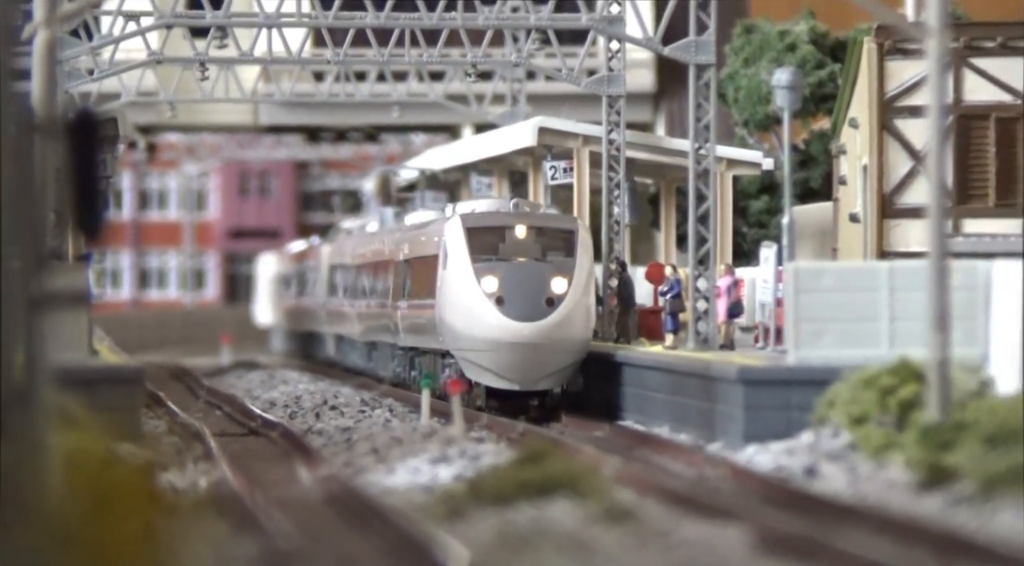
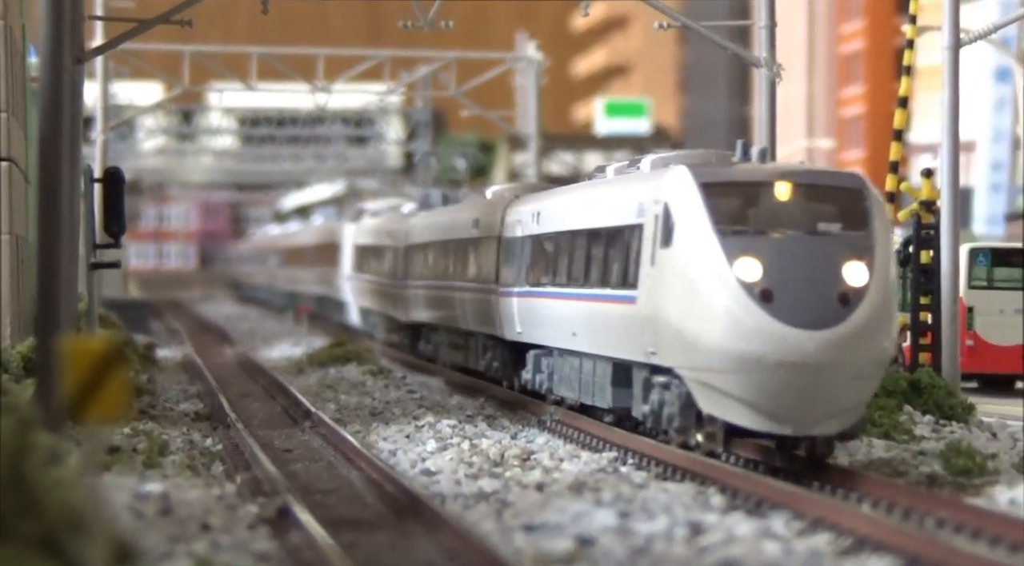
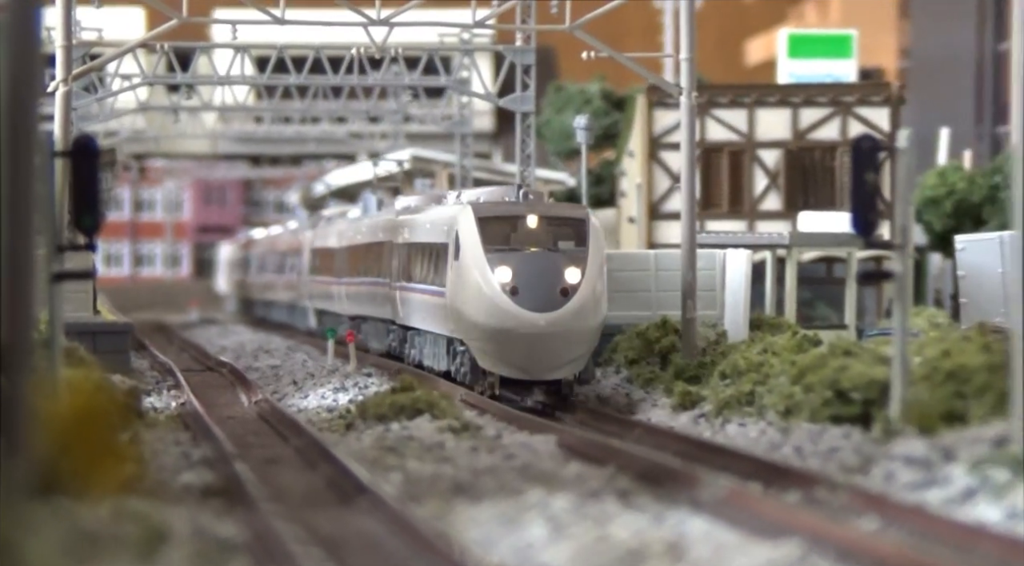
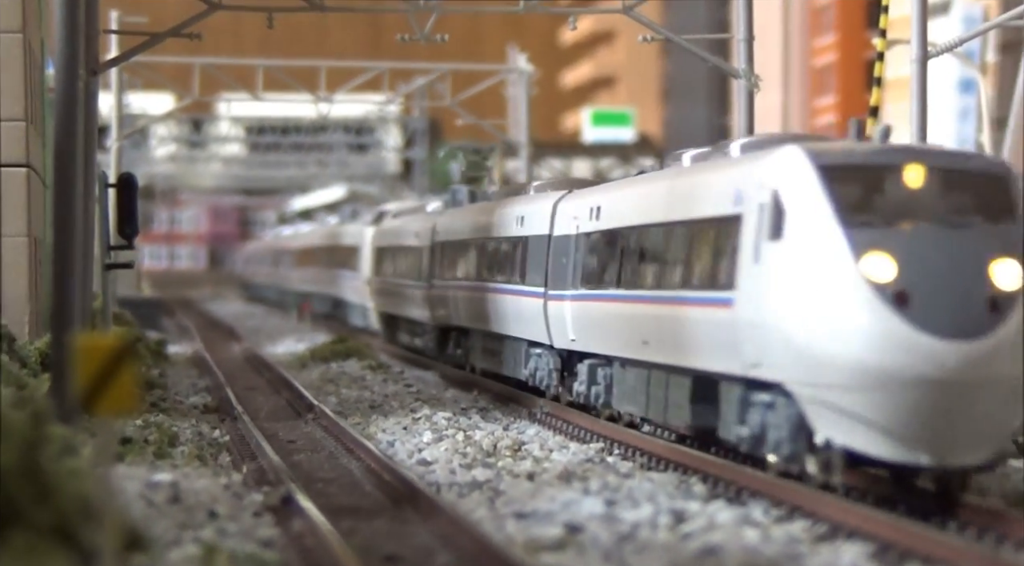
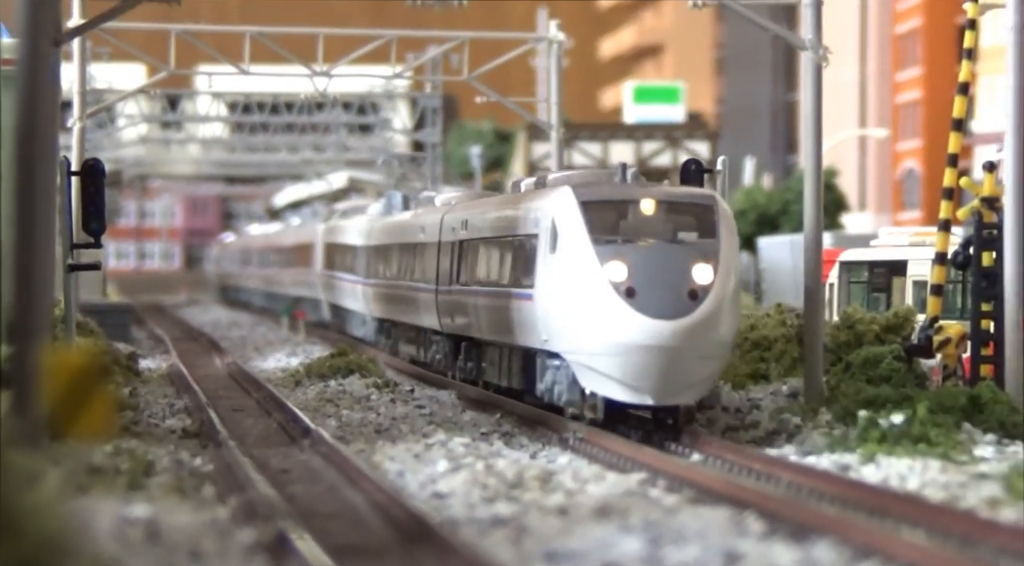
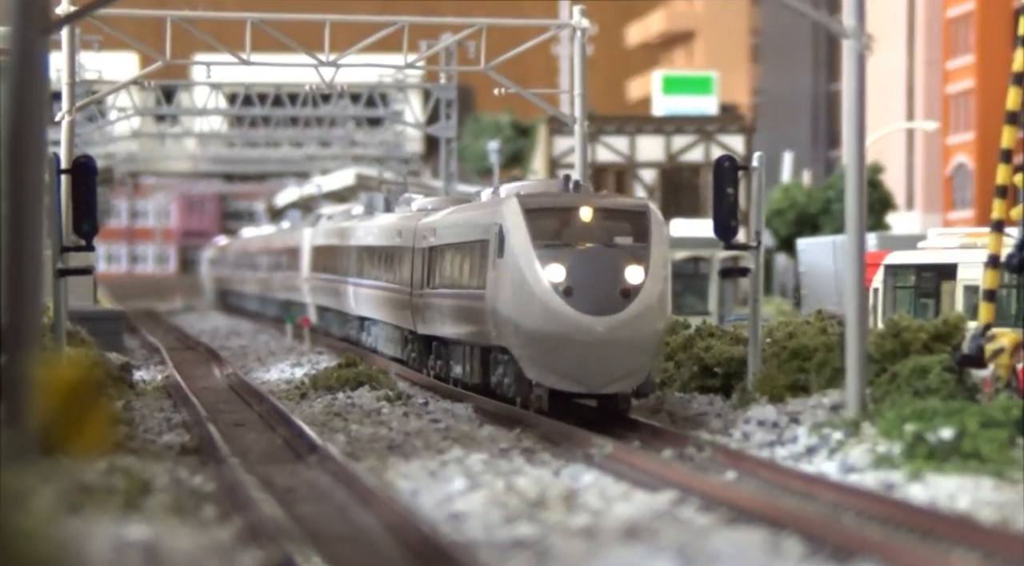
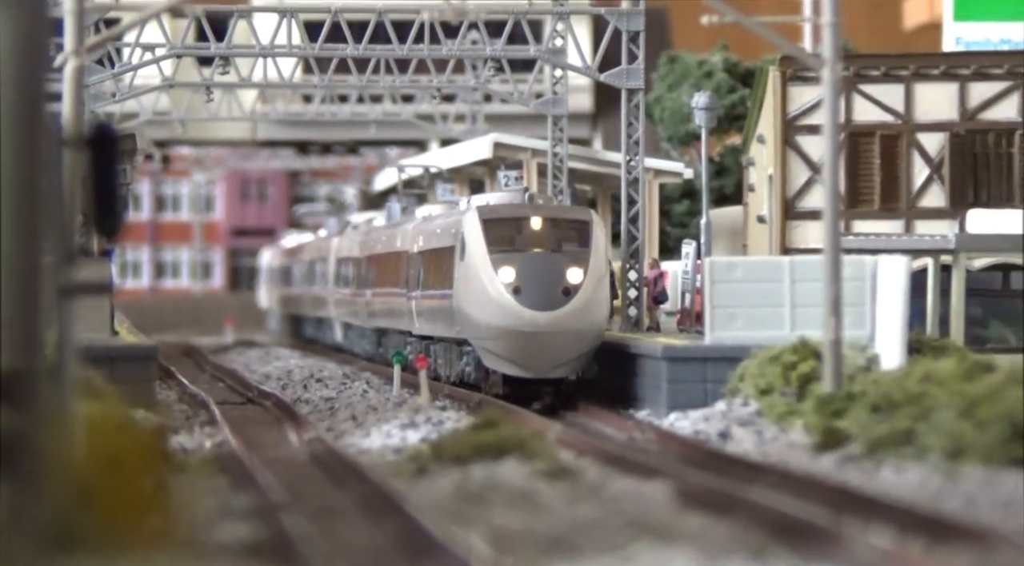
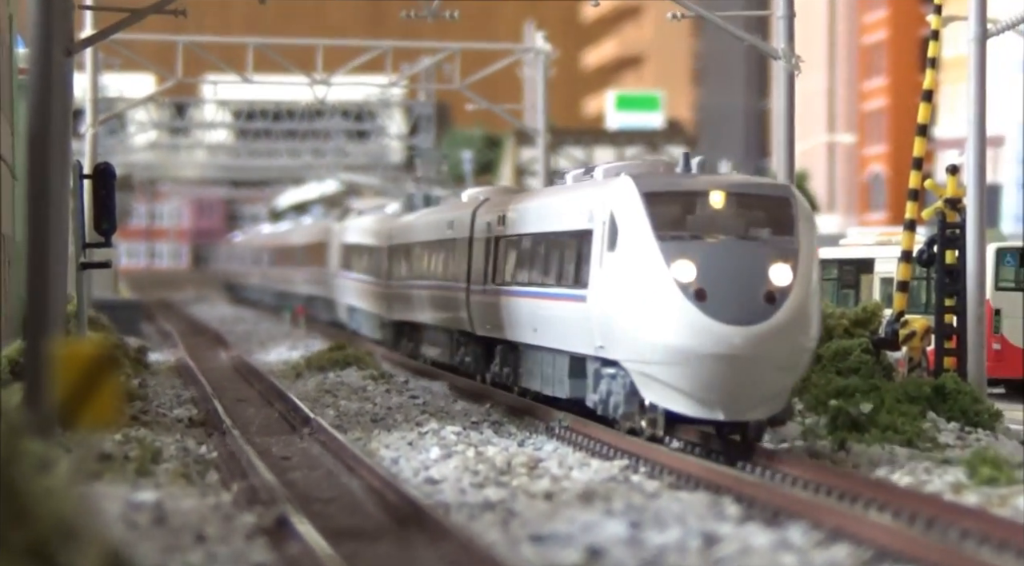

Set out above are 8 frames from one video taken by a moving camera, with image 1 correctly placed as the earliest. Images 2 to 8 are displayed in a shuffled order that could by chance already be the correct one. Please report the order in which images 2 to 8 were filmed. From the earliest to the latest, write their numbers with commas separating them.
7, 3, 6, 5, 8, 2, 4
